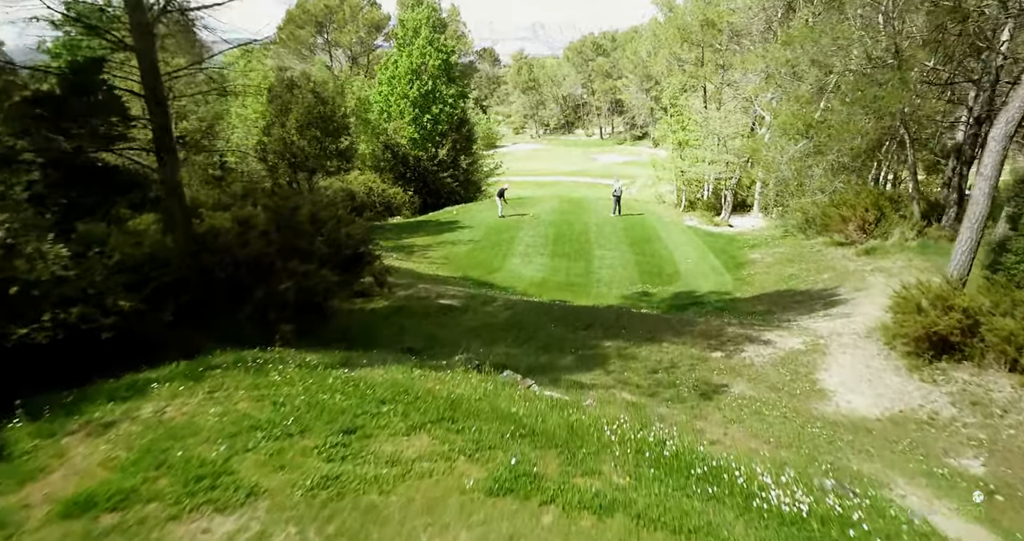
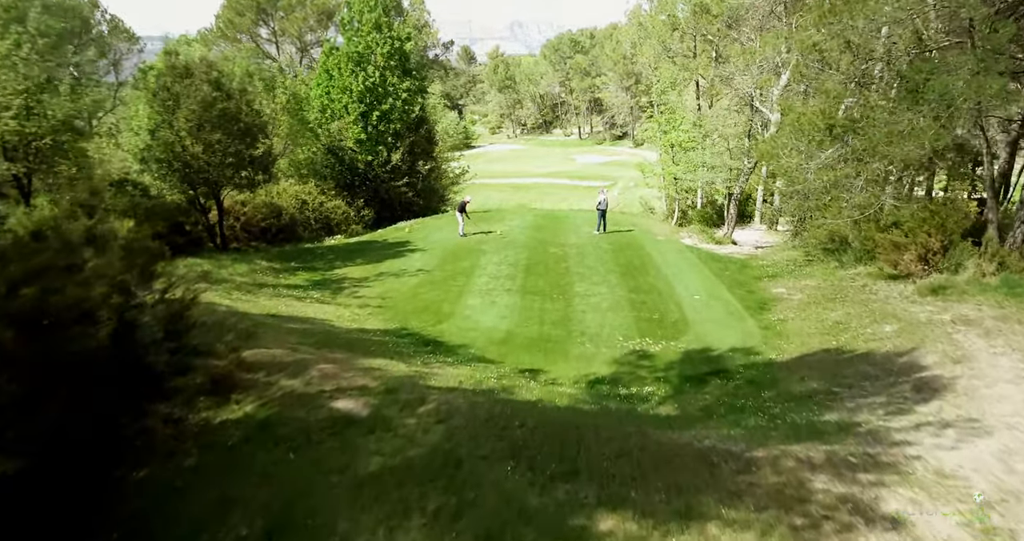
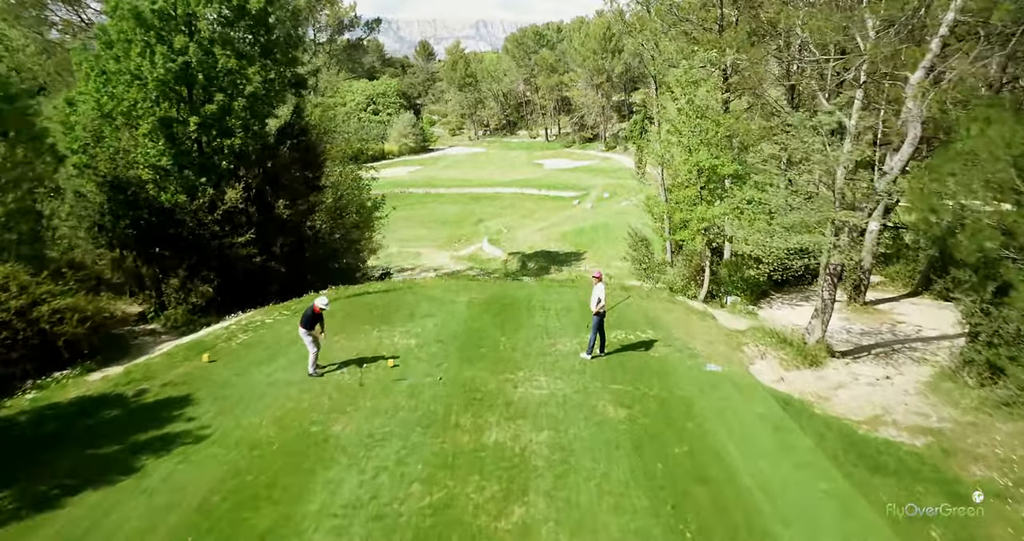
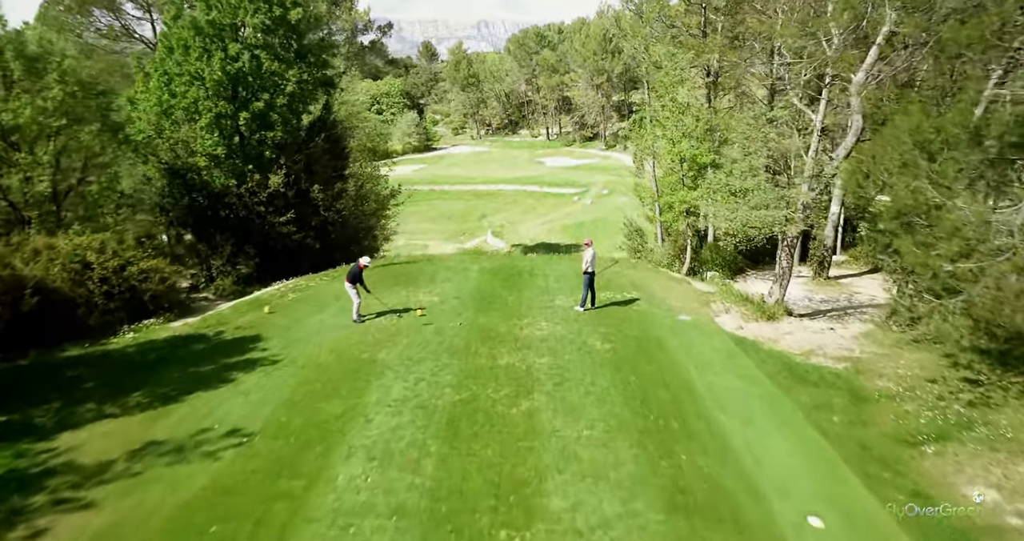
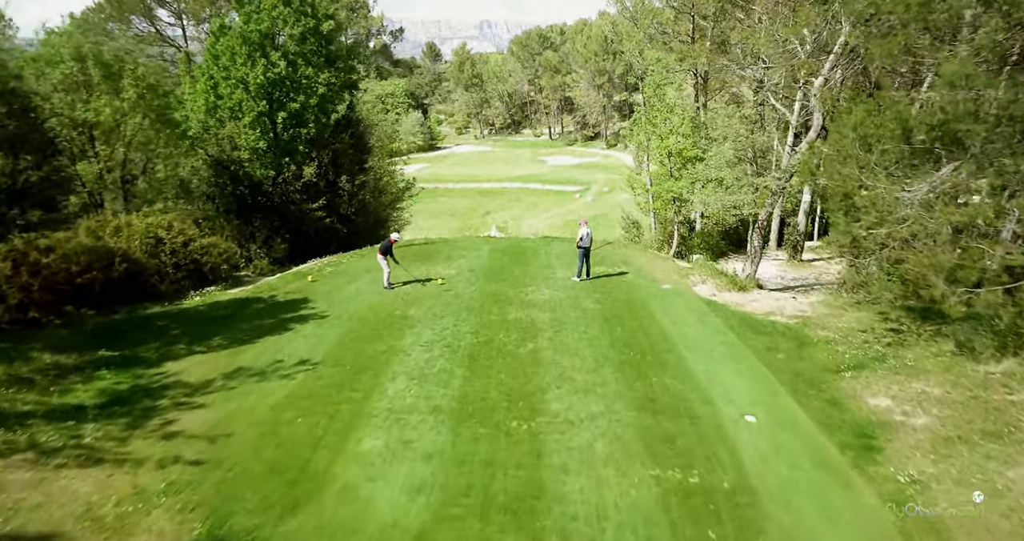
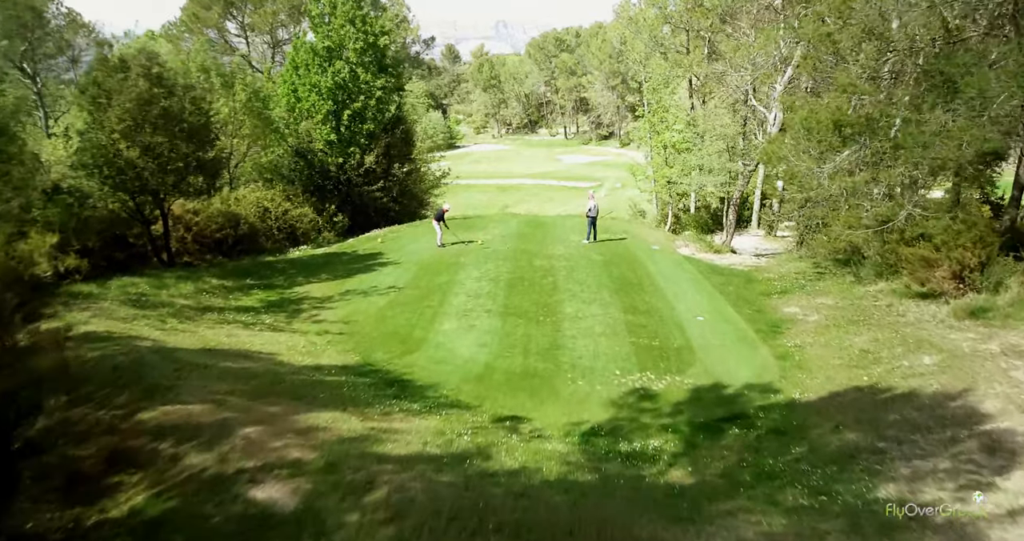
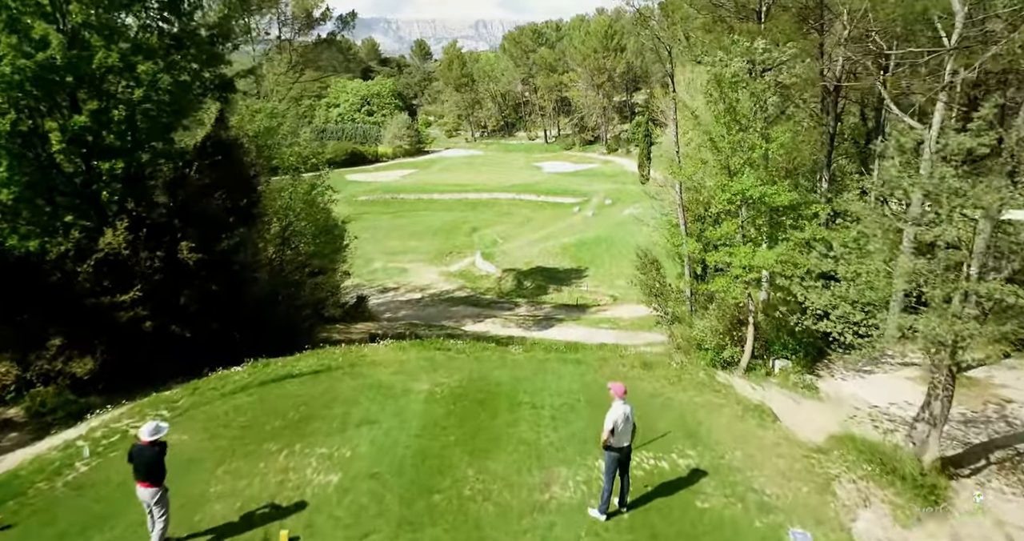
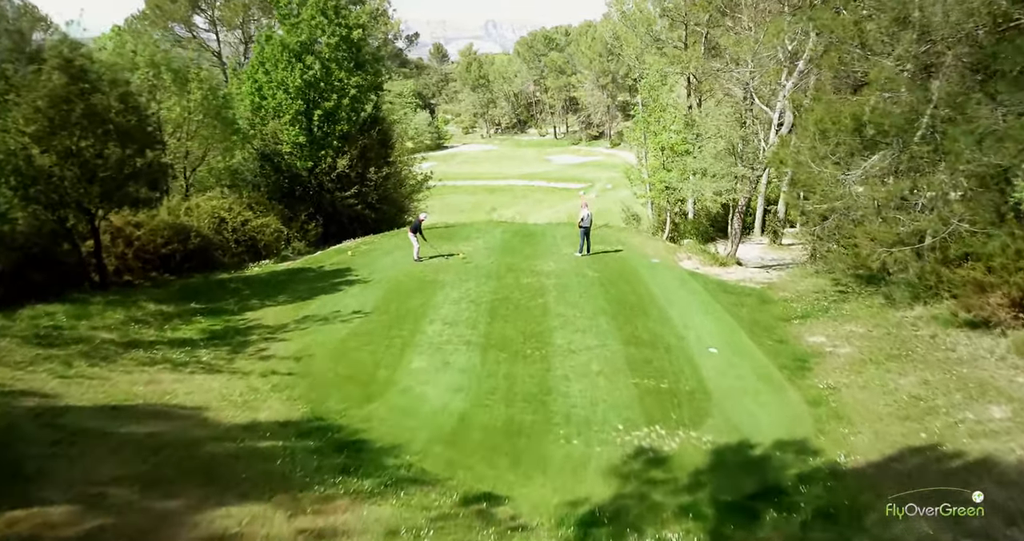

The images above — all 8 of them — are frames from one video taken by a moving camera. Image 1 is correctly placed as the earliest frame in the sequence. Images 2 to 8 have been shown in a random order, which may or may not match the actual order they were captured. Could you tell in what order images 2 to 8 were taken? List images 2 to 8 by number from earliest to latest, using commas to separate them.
2, 6, 8, 5, 4, 3, 7
